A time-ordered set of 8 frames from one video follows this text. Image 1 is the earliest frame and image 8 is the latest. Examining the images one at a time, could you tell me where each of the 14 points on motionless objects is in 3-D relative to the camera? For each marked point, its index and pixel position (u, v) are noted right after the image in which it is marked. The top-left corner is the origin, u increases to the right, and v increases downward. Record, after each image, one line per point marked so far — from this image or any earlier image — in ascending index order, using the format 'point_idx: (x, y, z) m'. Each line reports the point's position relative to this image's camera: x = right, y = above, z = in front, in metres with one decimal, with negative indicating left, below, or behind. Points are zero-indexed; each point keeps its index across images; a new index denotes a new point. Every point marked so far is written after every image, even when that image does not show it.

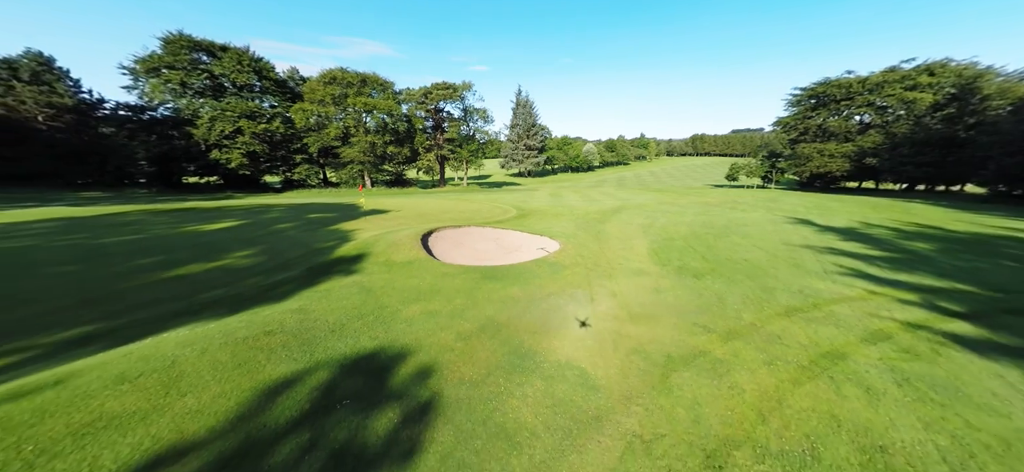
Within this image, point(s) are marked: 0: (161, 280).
0: (-9.9, -1.2, +8.7) m
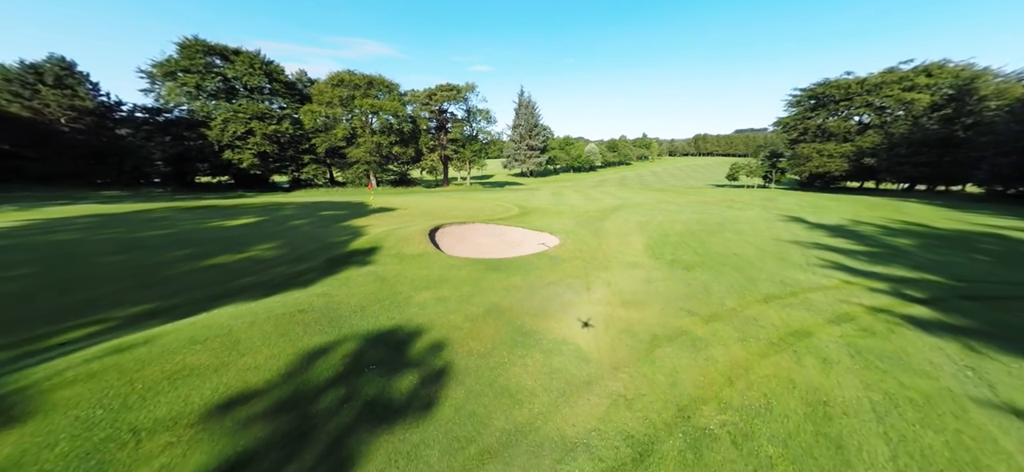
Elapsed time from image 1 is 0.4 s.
0: (-9.8, -0.9, +9.7) m
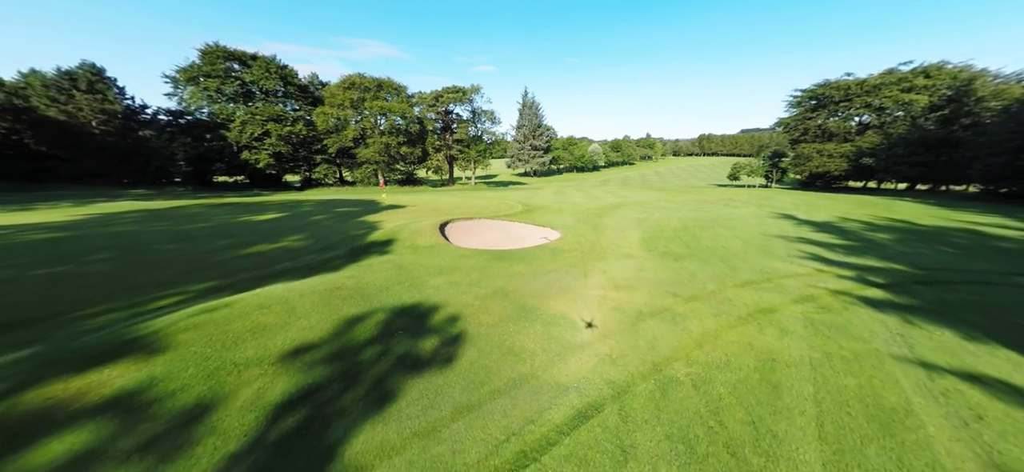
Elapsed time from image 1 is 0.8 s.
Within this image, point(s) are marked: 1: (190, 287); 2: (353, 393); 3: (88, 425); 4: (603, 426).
0: (-9.7, -0.6, +11.1) m
1: (-8.3, -1.3, +8.0) m
2: (-2.8, -2.6, +5.2) m
3: (-5.5, -2.4, +4.0) m
4: (+1.5, -2.9, +4.8) m
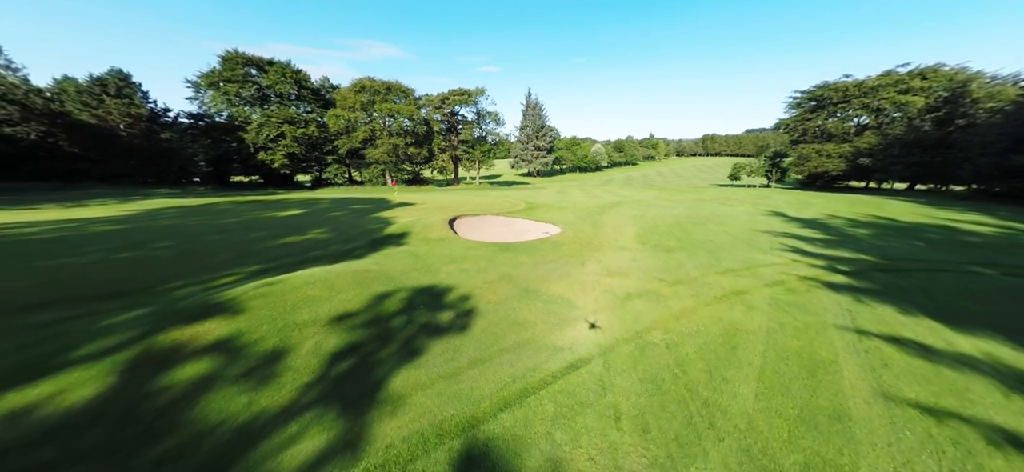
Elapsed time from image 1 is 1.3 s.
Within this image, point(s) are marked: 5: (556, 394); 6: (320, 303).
0: (-9.5, -0.3, +12.5) m
1: (-8.2, -1.0, +9.4) m
2: (-2.7, -2.3, +6.6) m
3: (-5.4, -2.1, +5.4) m
4: (+1.6, -2.6, +6.1) m
5: (+0.8, -2.7, +5.4) m
6: (-4.7, -1.6, +7.4) m
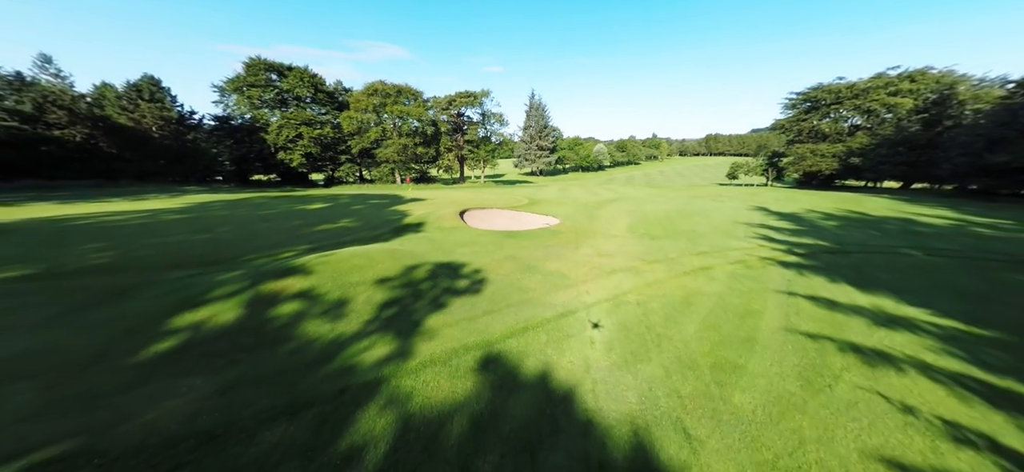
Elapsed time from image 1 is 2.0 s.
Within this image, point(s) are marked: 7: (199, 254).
0: (-9.3, +0.3, +14.7) m
1: (-8.0, -0.4, +11.5) m
2: (-2.6, -1.8, +8.7) m
3: (-5.3, -1.5, +7.5) m
4: (+1.7, -2.1, +8.1) m
5: (+0.9, -2.2, +7.5) m
6: (-4.6, -1.1, +9.6) m
7: (-9.9, -0.5, +9.9) m
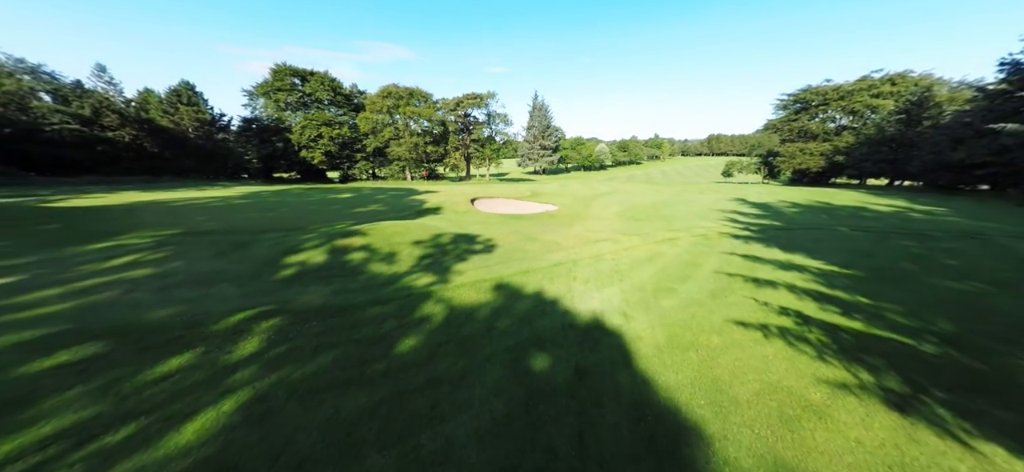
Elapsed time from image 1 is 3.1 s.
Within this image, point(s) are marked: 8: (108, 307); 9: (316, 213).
0: (-9.1, +1.3, +17.7) m
1: (-7.8, +0.6, +14.5) m
2: (-2.4, -0.8, +11.6) m
3: (-5.1, -0.5, +10.5) m
4: (+1.9, -1.1, +11.0) m
5: (+1.1, -1.2, +10.4) m
6: (-4.4, 0.0, +12.5) m
7: (-9.7, +0.5, +12.9) m
8: (-7.9, -1.4, +6.1) m
9: (-10.3, +1.2, +16.3) m
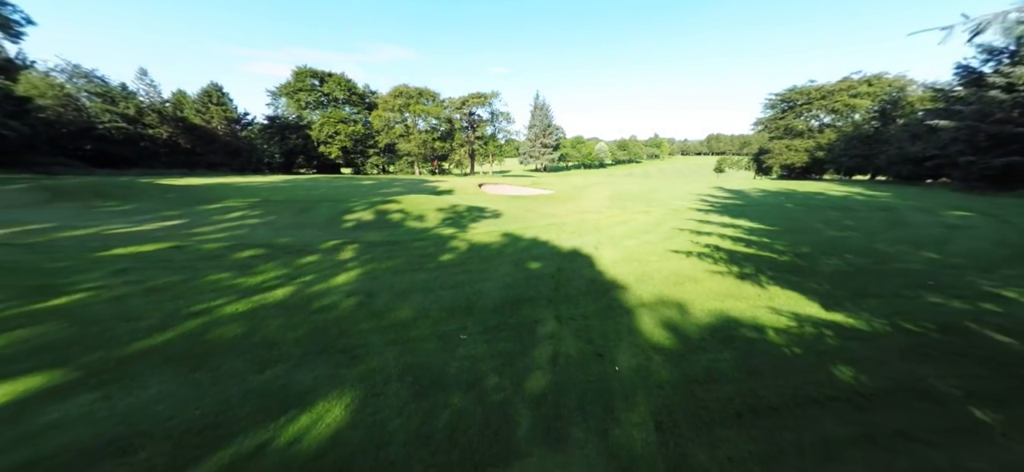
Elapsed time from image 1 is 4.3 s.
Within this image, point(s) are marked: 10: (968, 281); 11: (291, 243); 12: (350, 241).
0: (-8.9, +2.7, +20.8) m
1: (-7.7, +2.0, +17.7) m
2: (-2.3, +0.6, +14.7) m
3: (-5.0, +0.9, +13.6) m
4: (+2.0, +0.3, +14.1) m
5: (+1.2, +0.2, +13.5) m
6: (-4.3, +1.4, +15.7) m
7: (-9.6, +1.9, +16.0) m
8: (-7.8, 0.0, +9.2) m
9: (-10.1, +2.6, +19.5) m
10: (+9.3, -0.9, +6.3) m
11: (-6.5, -0.2, +9.1) m
12: (-5.1, -0.1, +9.7) m
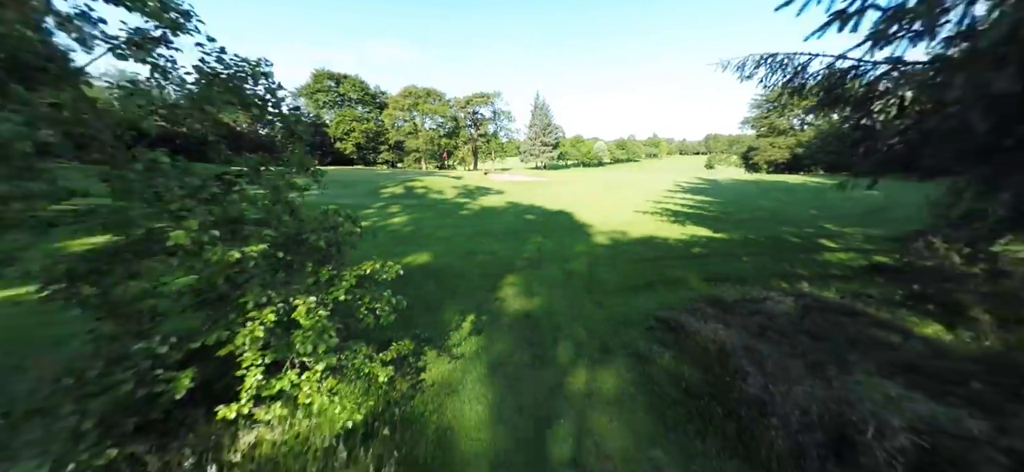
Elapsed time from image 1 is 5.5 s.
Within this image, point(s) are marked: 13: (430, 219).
0: (-8.8, +4.1, +24.1) m
1: (-7.6, +3.4, +20.9) m
2: (-2.2, +2.0, +17.9) m
3: (-5.0, +2.3, +16.8) m
4: (+2.1, +1.7, +17.3) m
5: (+1.3, +1.6, +16.7) m
6: (-4.2, +2.8, +18.9) m
7: (-9.6, +3.3, +19.3) m
8: (-7.8, +1.4, +12.4) m
9: (-10.1, +4.0, +22.7) m
10: (+9.3, +0.5, +9.5) m
11: (-6.4, +1.2, +12.3) m
12: (-5.0, +1.3, +12.9) m
13: (-2.8, +0.5, +10.8) m
